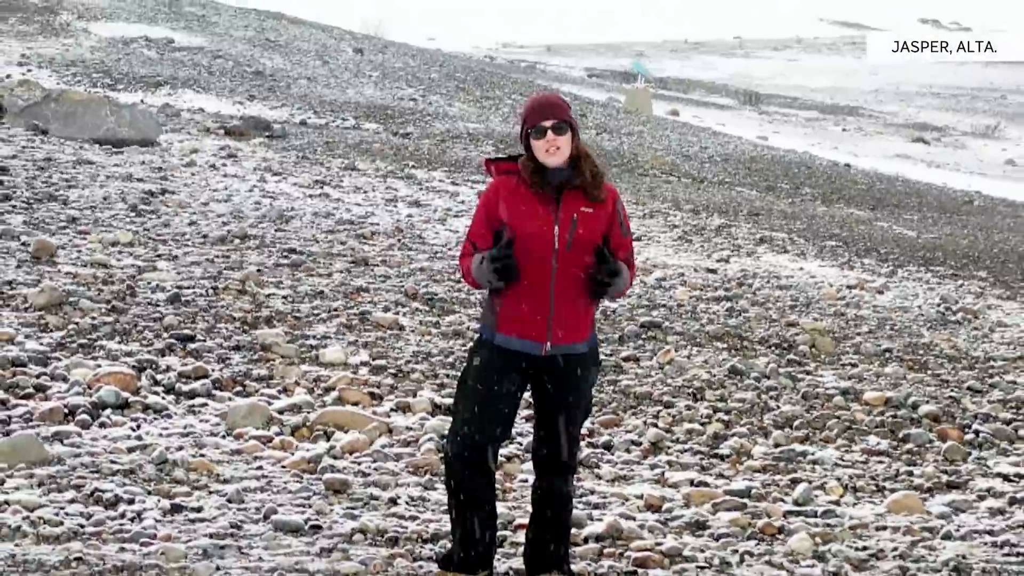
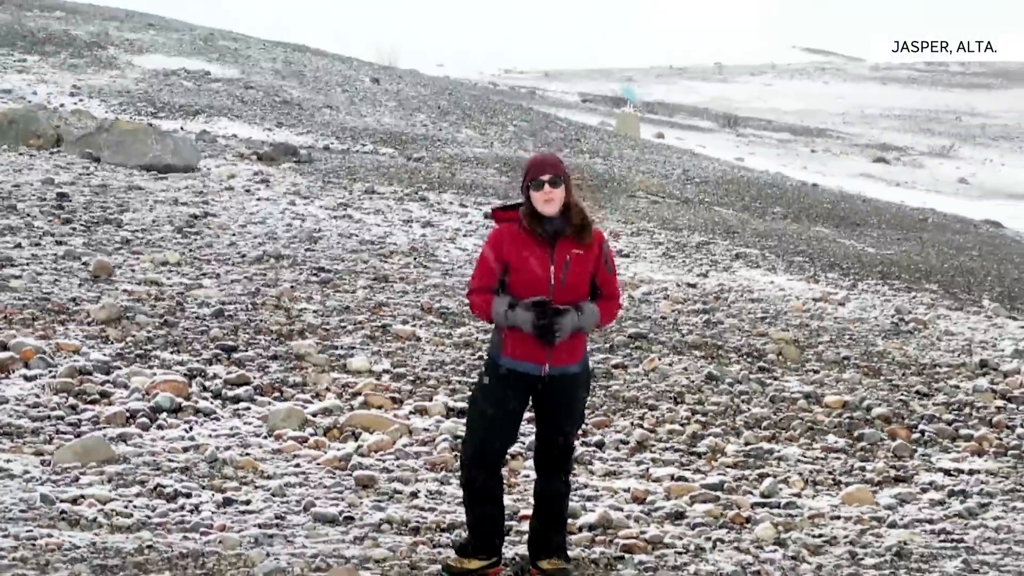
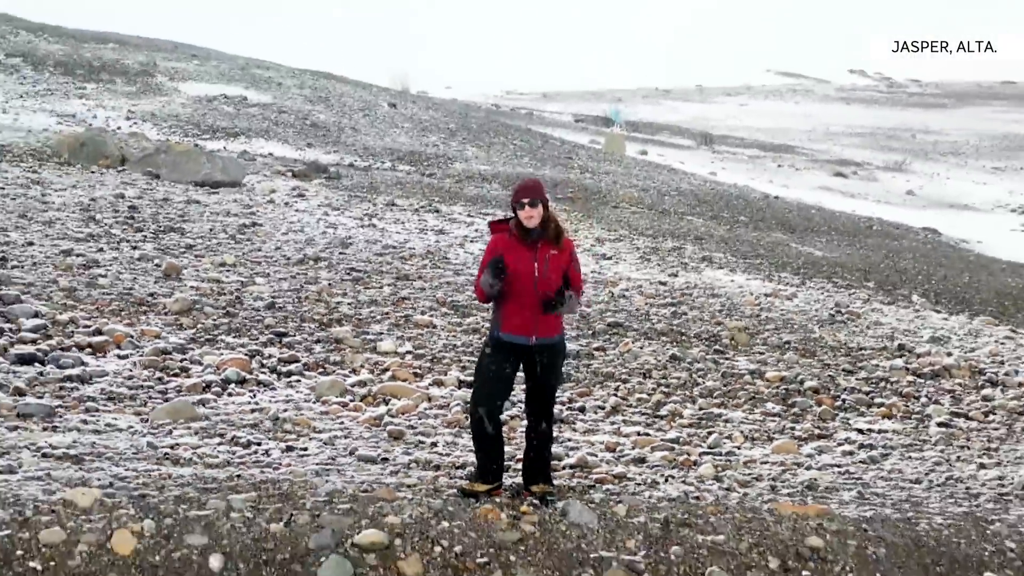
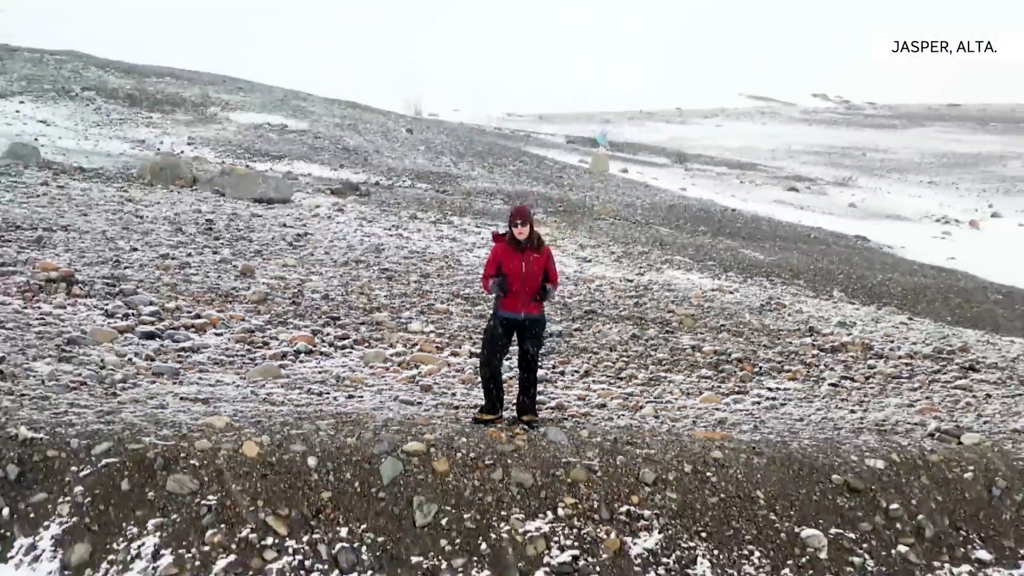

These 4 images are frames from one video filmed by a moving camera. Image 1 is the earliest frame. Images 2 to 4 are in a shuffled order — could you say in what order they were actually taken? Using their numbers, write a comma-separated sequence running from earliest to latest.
2, 3, 4
